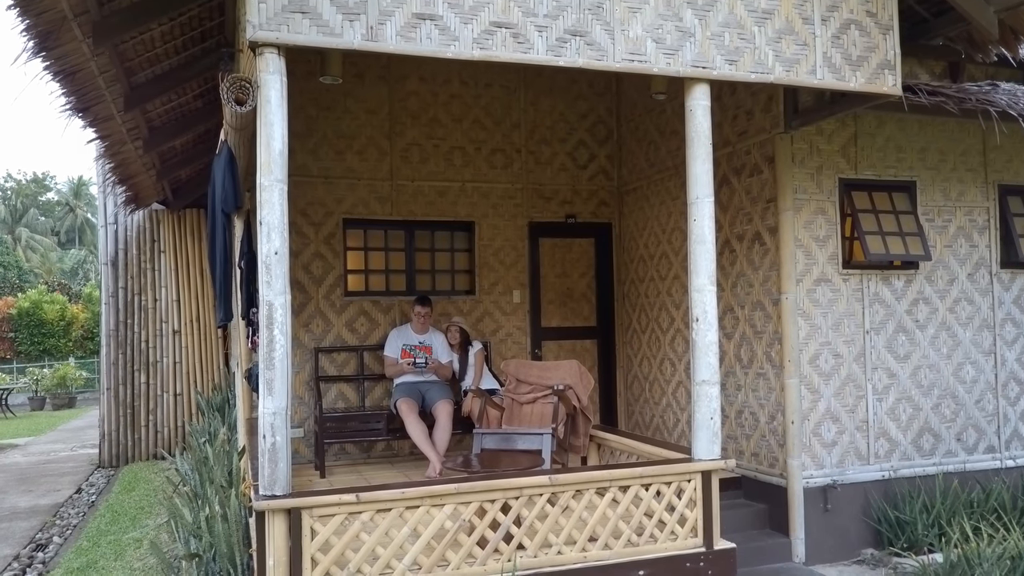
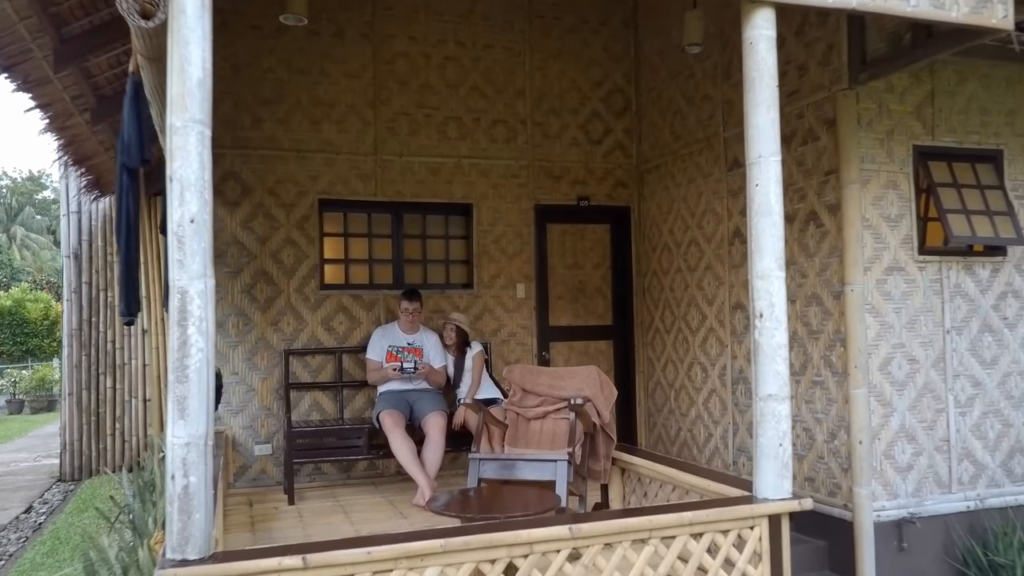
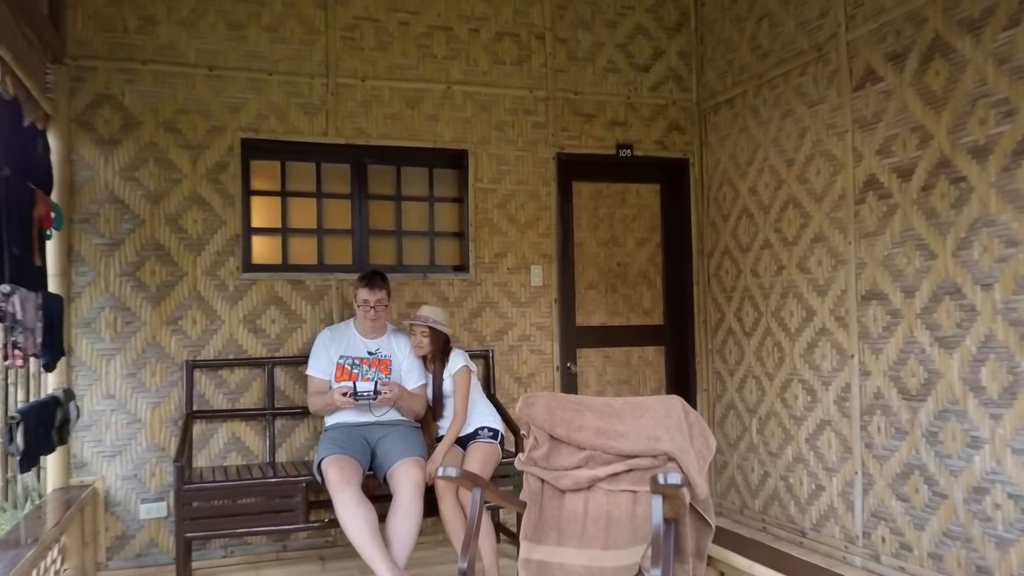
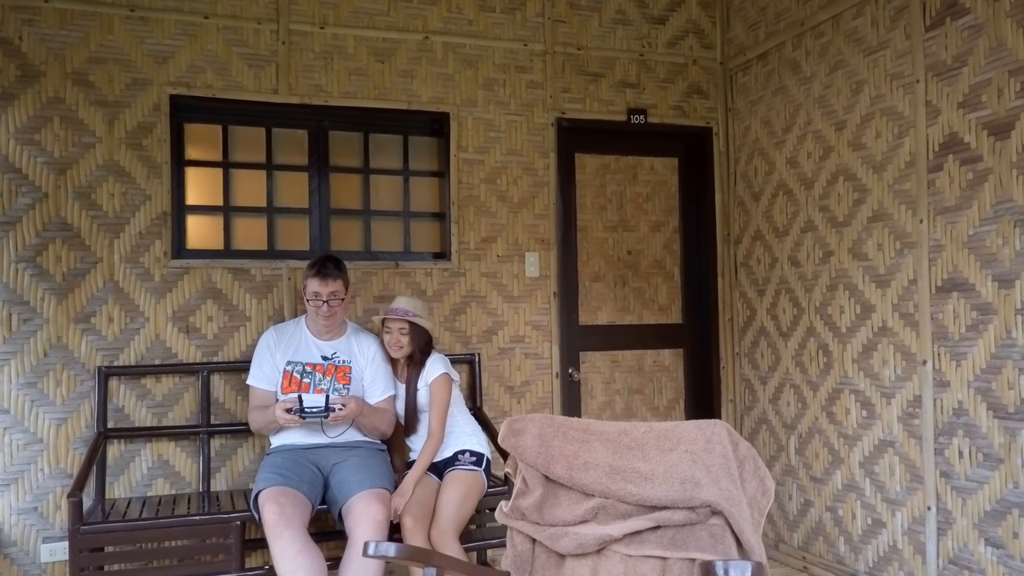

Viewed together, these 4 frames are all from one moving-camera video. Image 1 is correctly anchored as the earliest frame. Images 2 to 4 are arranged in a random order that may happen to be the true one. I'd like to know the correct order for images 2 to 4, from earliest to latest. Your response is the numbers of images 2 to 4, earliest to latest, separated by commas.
2, 3, 4
